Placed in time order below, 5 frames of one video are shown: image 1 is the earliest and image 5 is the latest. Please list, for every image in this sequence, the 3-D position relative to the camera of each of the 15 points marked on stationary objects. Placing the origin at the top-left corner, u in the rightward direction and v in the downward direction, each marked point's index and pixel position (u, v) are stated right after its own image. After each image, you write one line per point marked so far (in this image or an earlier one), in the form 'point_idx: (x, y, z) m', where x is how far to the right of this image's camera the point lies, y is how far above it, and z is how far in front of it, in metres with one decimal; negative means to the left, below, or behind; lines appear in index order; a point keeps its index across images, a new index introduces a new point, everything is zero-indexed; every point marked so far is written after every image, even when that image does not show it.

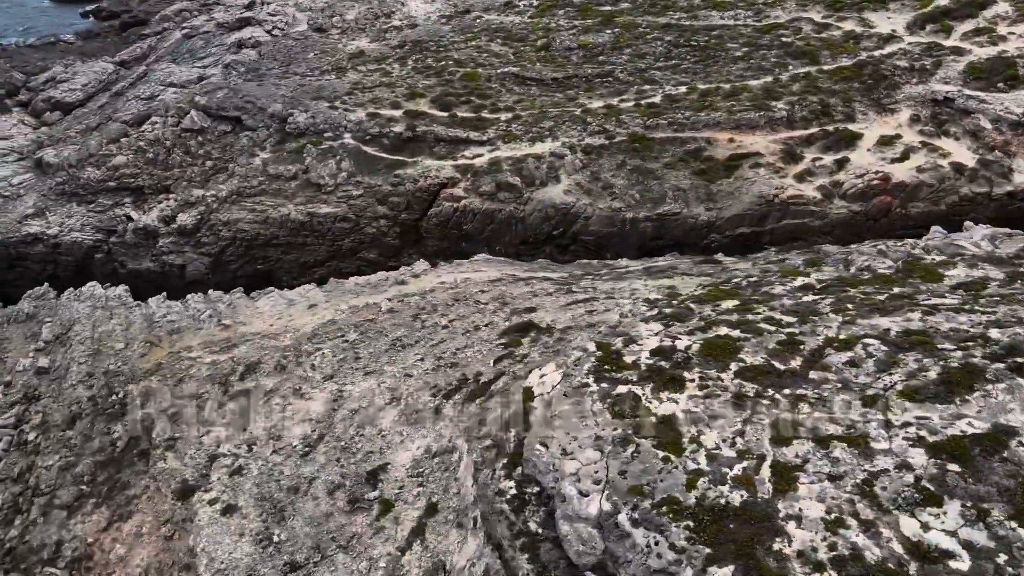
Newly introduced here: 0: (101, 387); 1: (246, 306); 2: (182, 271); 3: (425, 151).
0: (-6.6, -1.6, +11.7) m
1: (-5.2, -0.4, +14.0) m
2: (-8.1, +0.4, +17.6) m
3: (-2.2, +3.4, +17.3) m
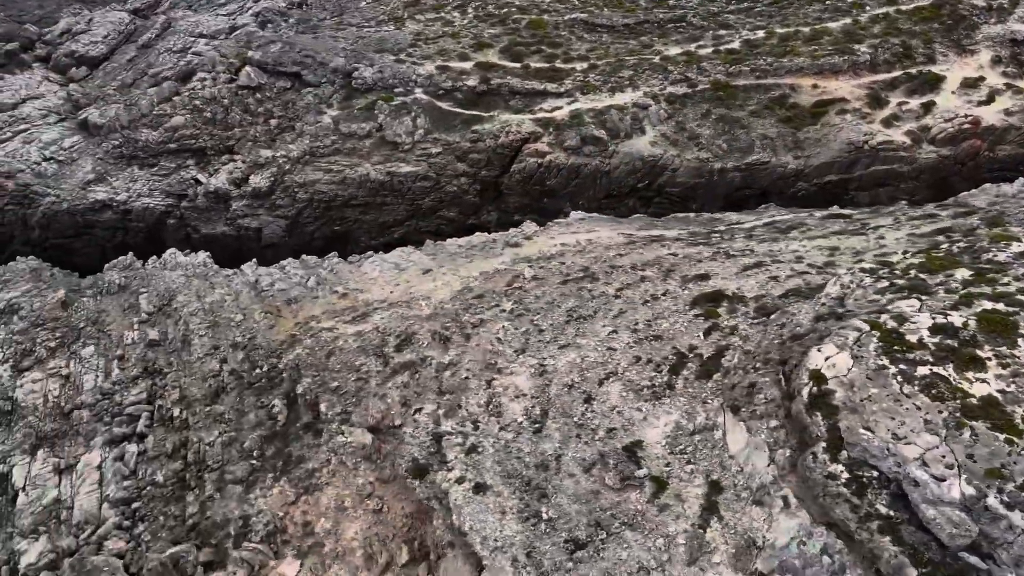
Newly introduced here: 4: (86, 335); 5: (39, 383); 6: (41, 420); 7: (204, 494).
0: (-4.4, -1.2, +11.8) m
1: (-3.1, +0.3, +13.9) m
2: (-6.2, +1.3, +17.3) m
3: (-0.3, +4.4, +17.0) m
4: (-8.3, -0.9, +13.9) m
5: (-8.5, -1.7, +12.7) m
6: (-8.0, -2.2, +12.1) m
7: (-4.3, -2.9, +9.9) m
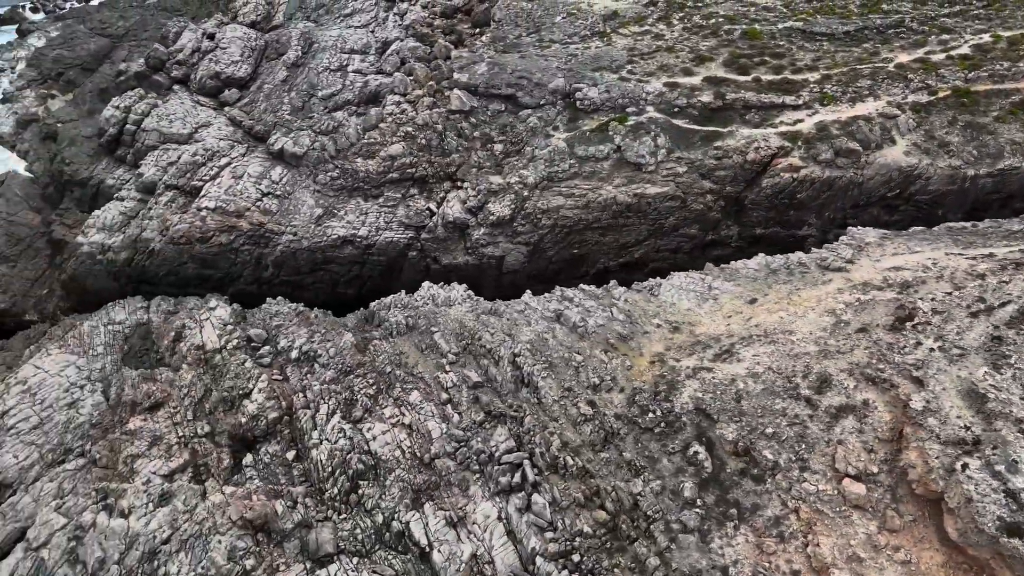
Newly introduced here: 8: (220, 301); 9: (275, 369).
0: (+1.7, -1.9, +11.9) m
1: (+2.9, -0.3, +14.1) m
2: (-0.3, +0.6, +17.3) m
3: (+5.4, +4.0, +17.1) m
4: (-2.2, -1.8, +13.9) m
5: (-2.3, -2.6, +12.8) m
6: (-1.8, -3.2, +12.2) m
7: (+2.1, -3.6, +10.1) m
8: (-6.7, -0.3, +16.5) m
9: (-4.8, -1.7, +14.5) m
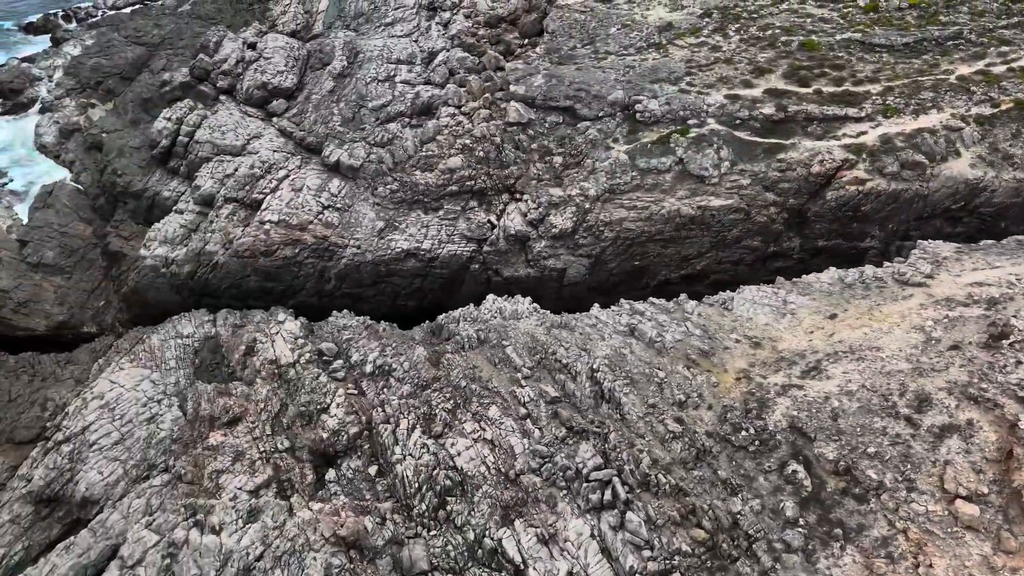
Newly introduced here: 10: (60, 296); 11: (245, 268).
0: (+3.2, -2.2, +11.9) m
1: (+4.4, -0.6, +14.1) m
2: (+1.2, +0.3, +17.4) m
3: (+6.9, +3.8, +17.1) m
4: (-0.7, -2.1, +13.9) m
5: (-0.8, -2.9, +12.8) m
6: (-0.3, -3.5, +12.3) m
7: (+3.5, -3.9, +10.1) m
8: (-5.2, -0.6, +16.6) m
9: (-3.3, -2.0, +14.6) m
10: (-12.6, -0.2, +19.8) m
11: (-6.5, +0.5, +17.3) m
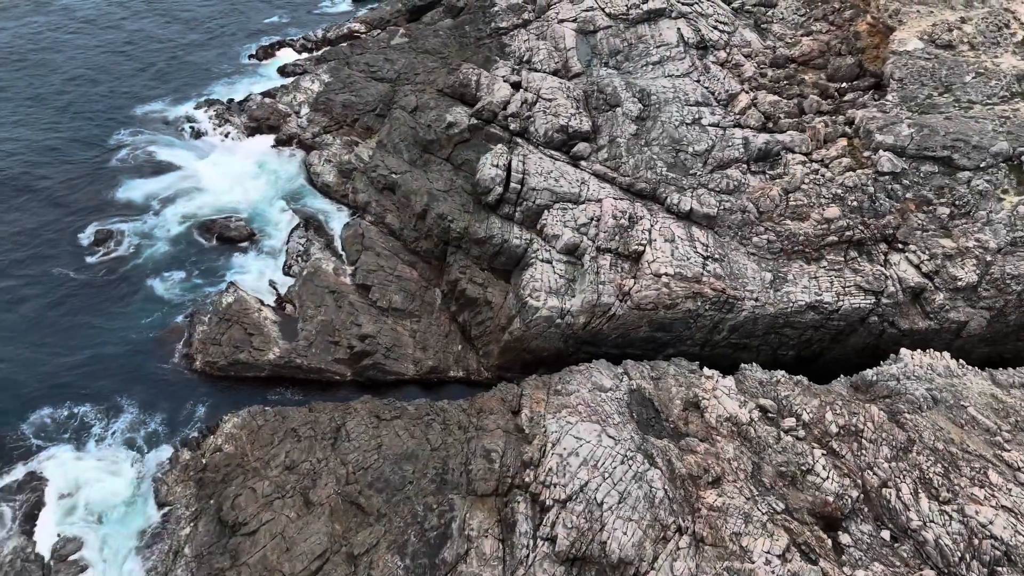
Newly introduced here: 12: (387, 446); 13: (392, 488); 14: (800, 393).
0: (+12.8, -3.5, +11.9) m
1: (+14.0, -1.9, +14.1) m
2: (+11.0, -1.0, +17.5) m
3: (+16.7, +2.5, +17.0) m
4: (+8.9, -3.4, +14.1) m
5: (+8.8, -4.2, +13.0) m
6: (+9.3, -4.7, +12.4) m
7: (+13.0, -5.2, +10.1) m
8: (+4.5, -1.9, +16.9) m
9: (+6.3, -3.2, +14.8) m
10: (-2.7, -1.5, +20.4) m
11: (+3.3, -0.8, +17.7) m
12: (-3.0, -3.8, +17.0) m
13: (-2.7, -4.5, +15.9) m
14: (+6.4, -2.3, +15.9) m
